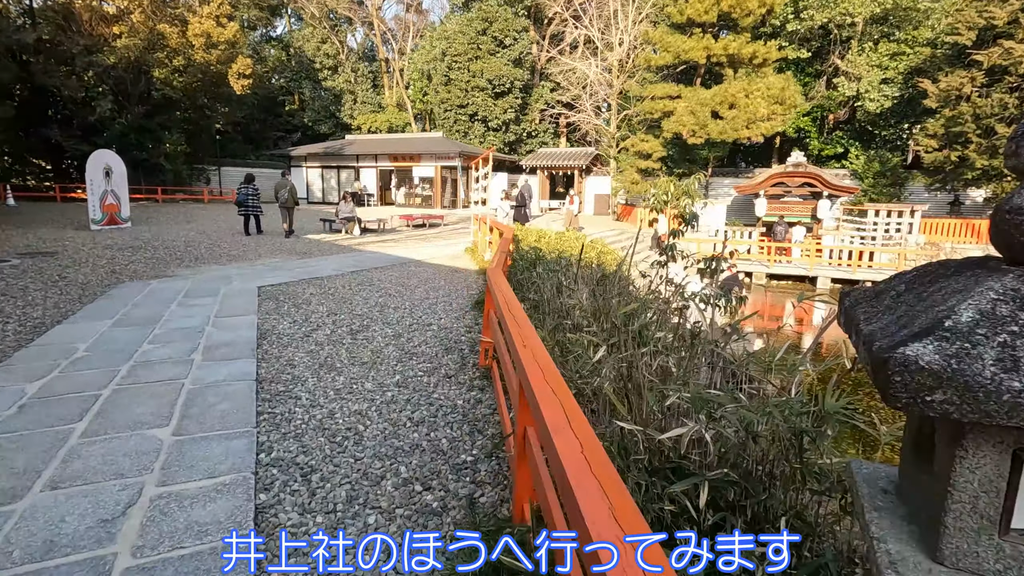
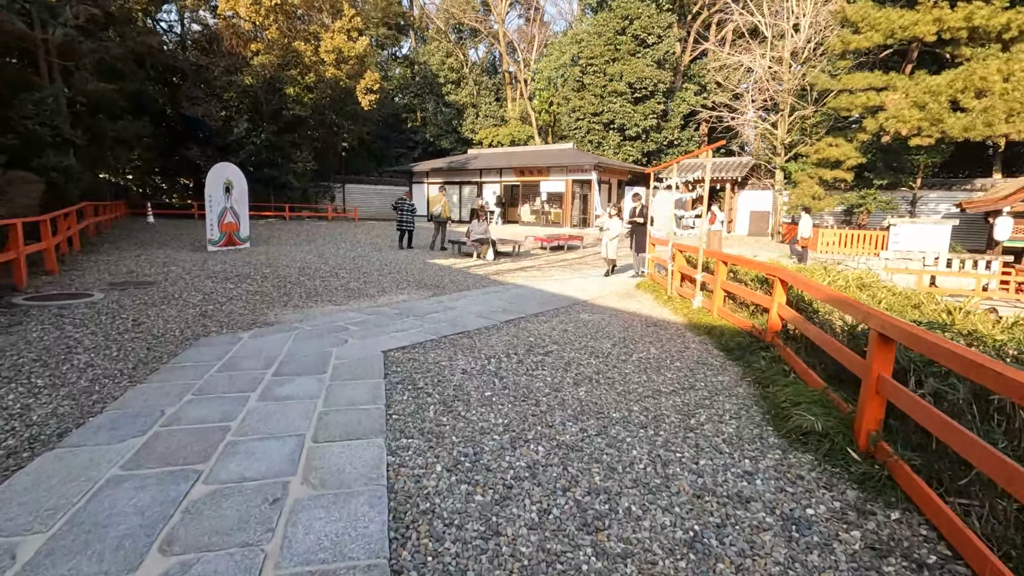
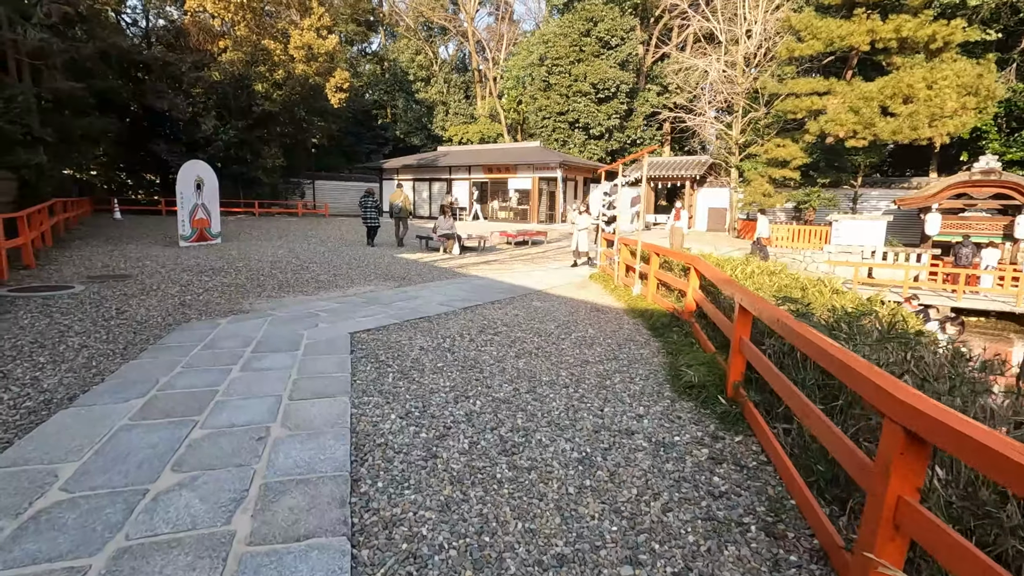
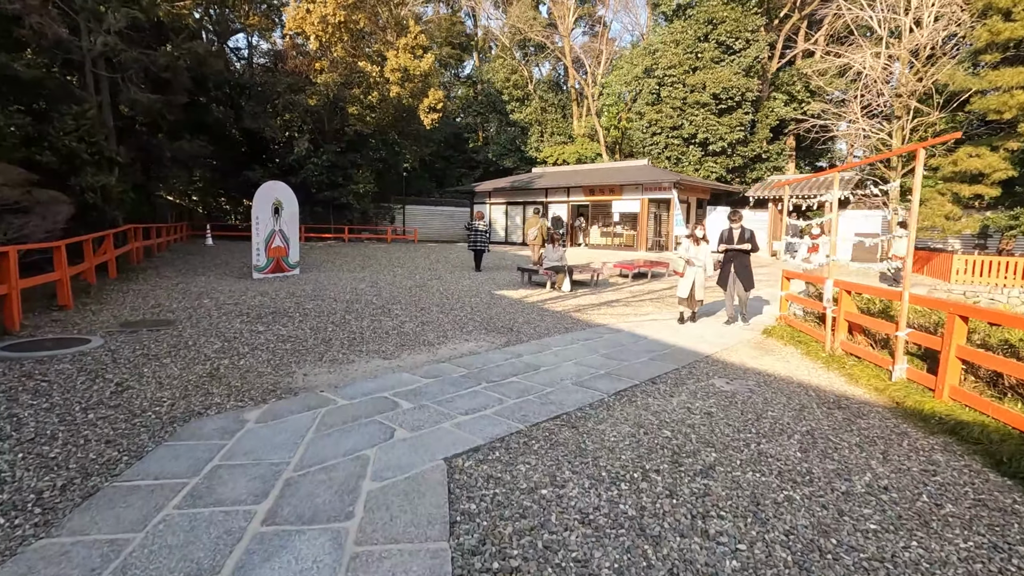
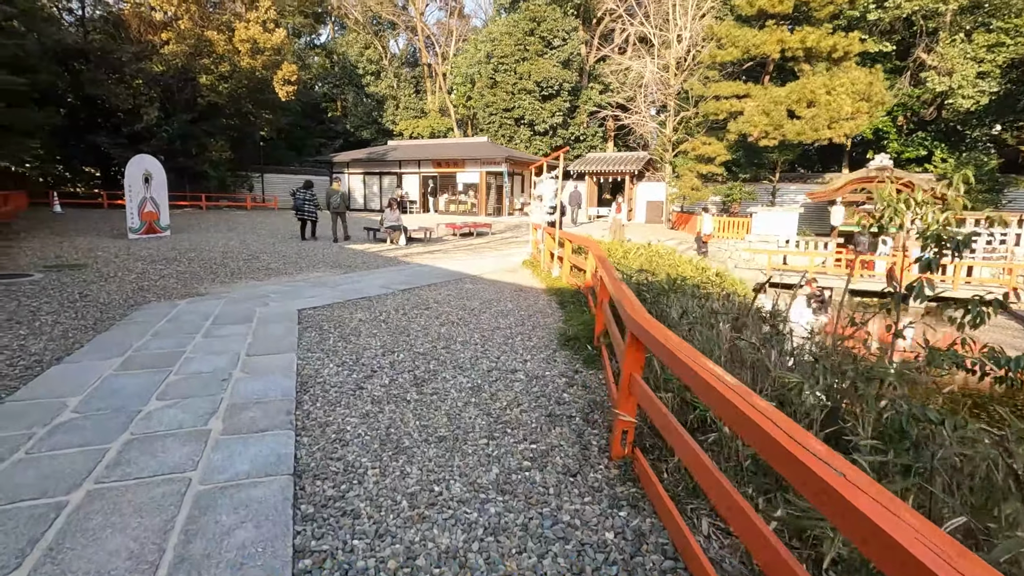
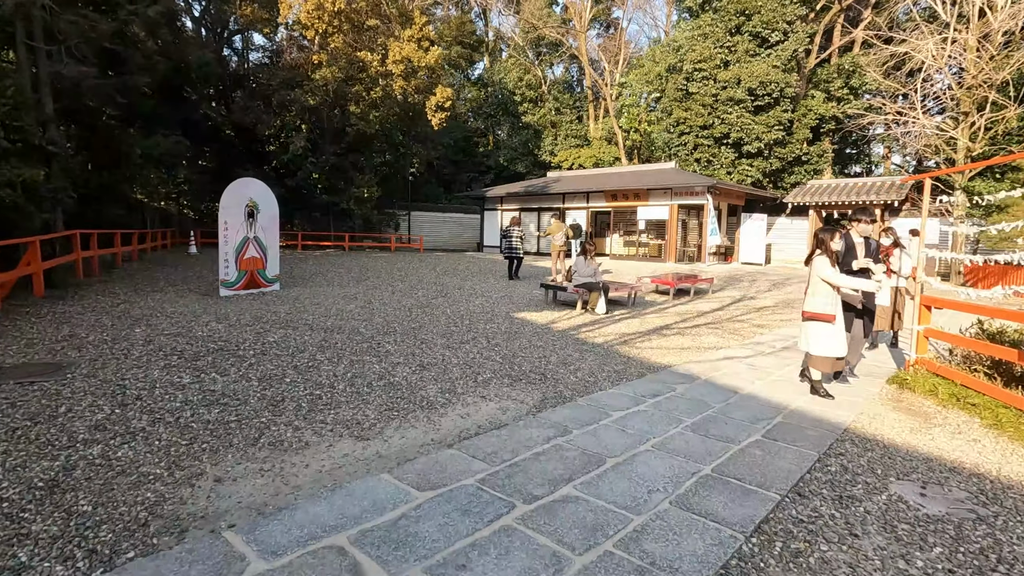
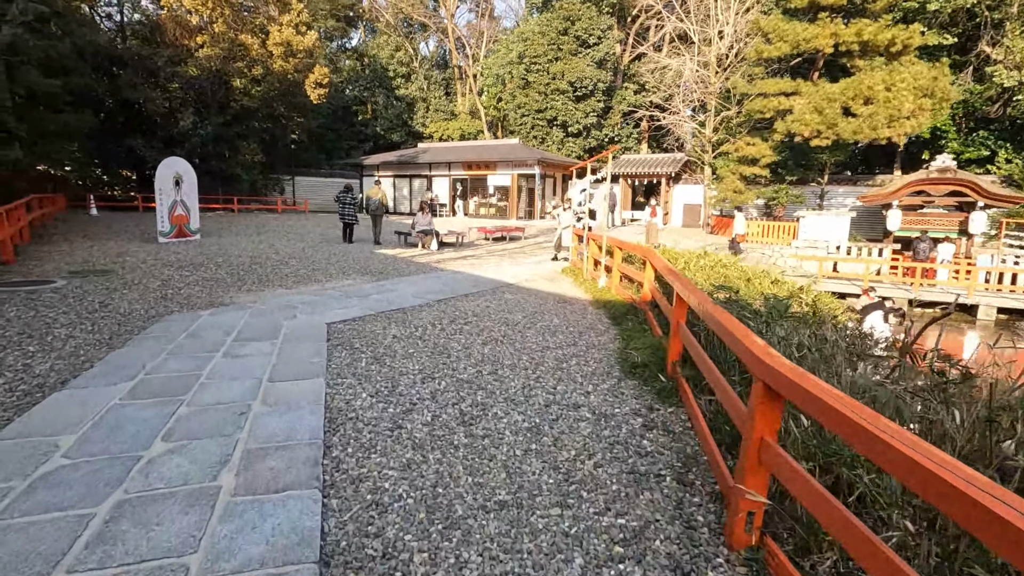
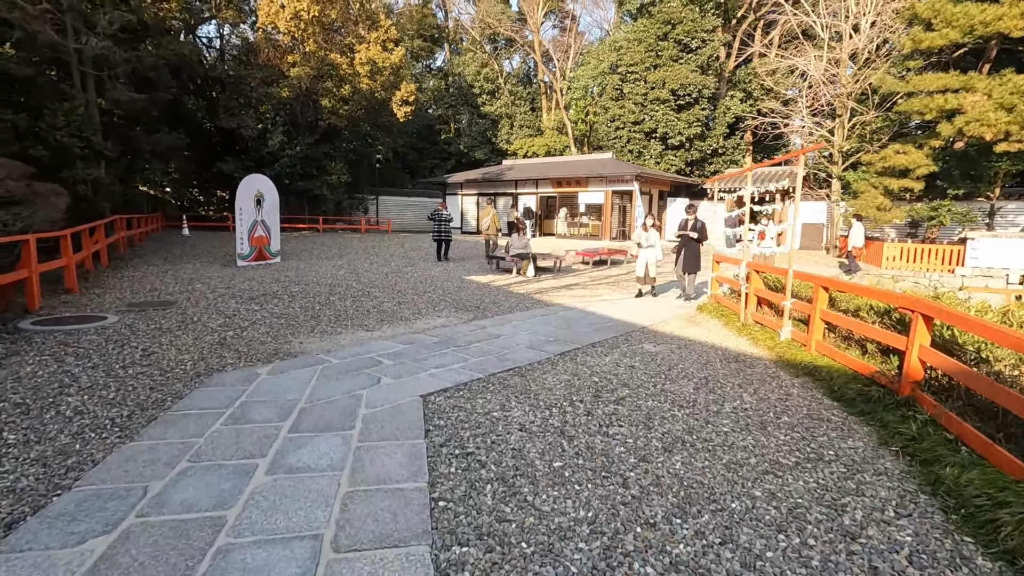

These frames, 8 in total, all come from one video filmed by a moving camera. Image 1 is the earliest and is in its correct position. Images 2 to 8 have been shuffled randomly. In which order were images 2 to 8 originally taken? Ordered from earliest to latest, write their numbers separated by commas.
5, 7, 3, 2, 8, 4, 6
